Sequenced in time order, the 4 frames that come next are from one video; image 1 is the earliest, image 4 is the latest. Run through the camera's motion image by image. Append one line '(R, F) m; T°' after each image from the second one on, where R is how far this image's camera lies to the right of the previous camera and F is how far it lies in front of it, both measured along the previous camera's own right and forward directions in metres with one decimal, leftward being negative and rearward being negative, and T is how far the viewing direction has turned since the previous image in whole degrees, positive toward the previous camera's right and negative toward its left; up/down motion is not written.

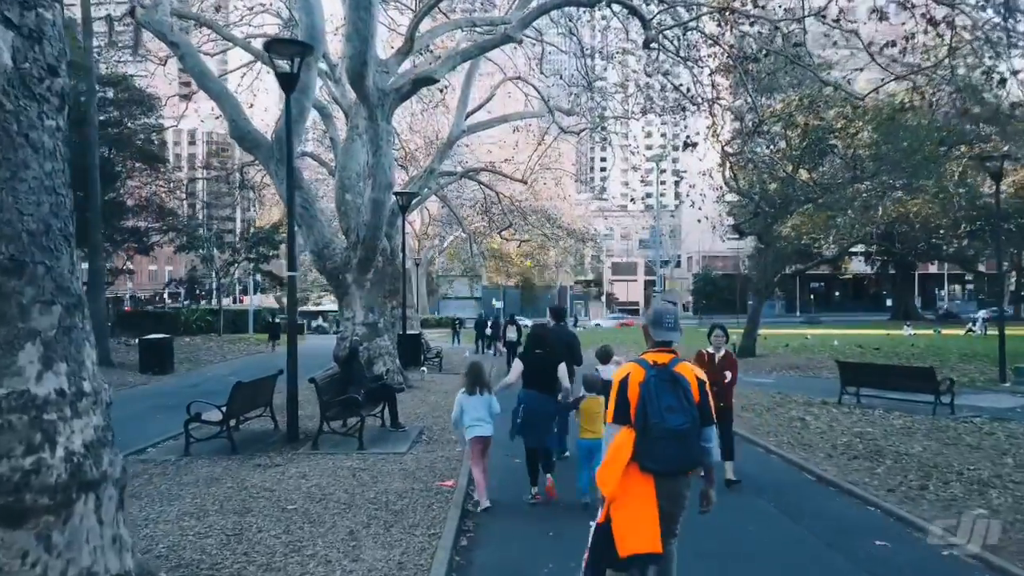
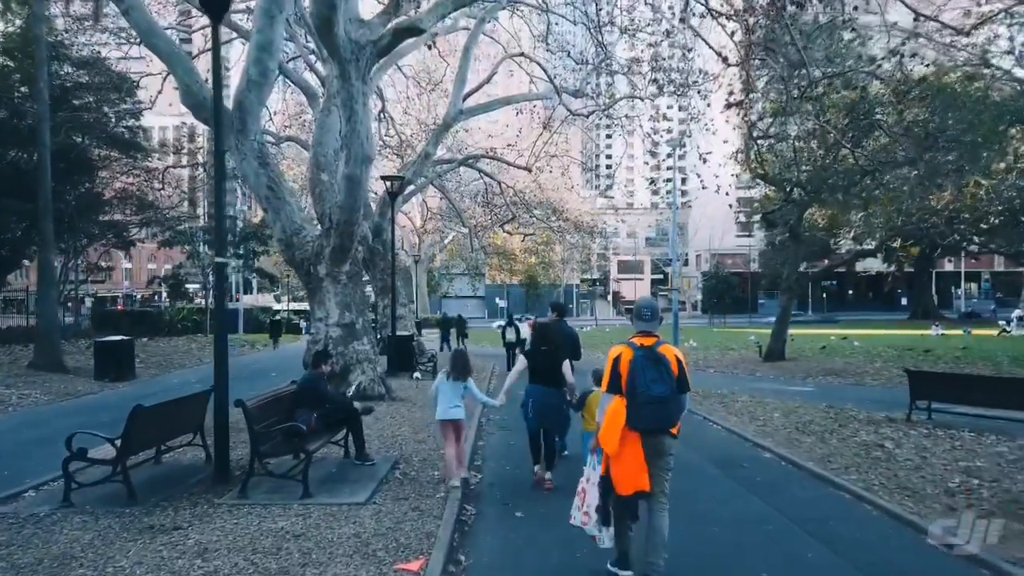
(0.0, +2.5) m; 0°
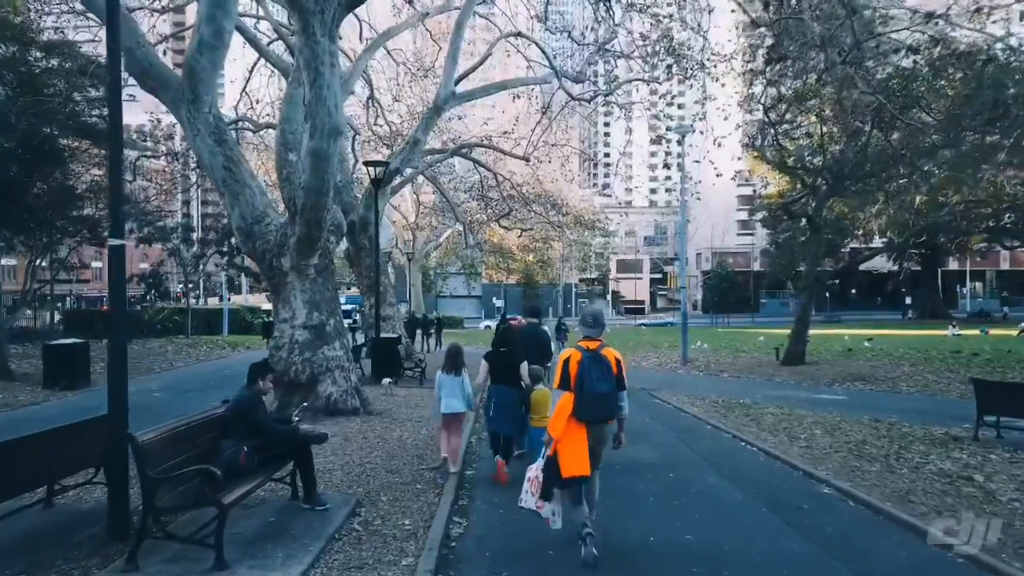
(0.0, +1.9) m; 0°
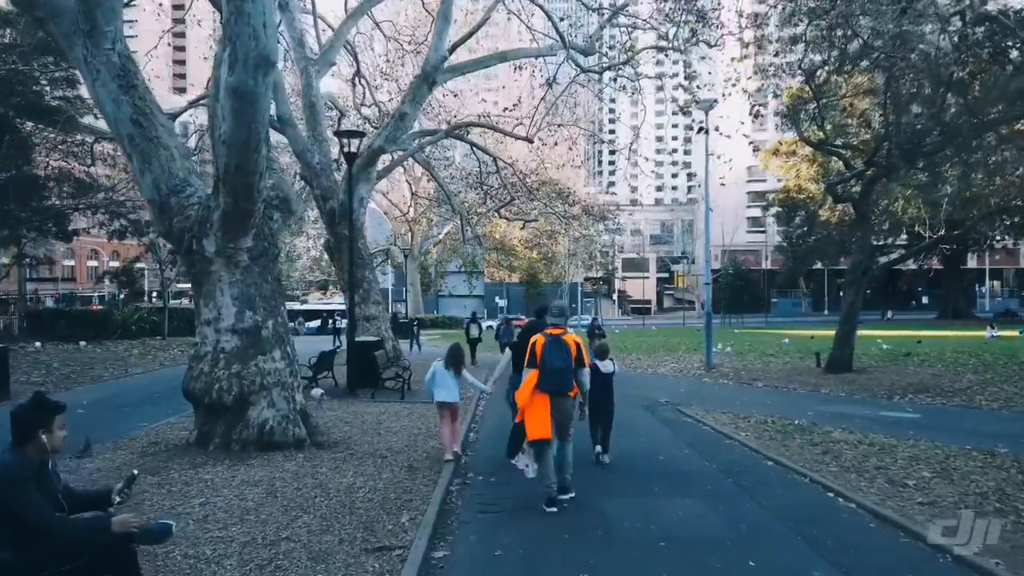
(+0.1, +2.9) m; 0°
